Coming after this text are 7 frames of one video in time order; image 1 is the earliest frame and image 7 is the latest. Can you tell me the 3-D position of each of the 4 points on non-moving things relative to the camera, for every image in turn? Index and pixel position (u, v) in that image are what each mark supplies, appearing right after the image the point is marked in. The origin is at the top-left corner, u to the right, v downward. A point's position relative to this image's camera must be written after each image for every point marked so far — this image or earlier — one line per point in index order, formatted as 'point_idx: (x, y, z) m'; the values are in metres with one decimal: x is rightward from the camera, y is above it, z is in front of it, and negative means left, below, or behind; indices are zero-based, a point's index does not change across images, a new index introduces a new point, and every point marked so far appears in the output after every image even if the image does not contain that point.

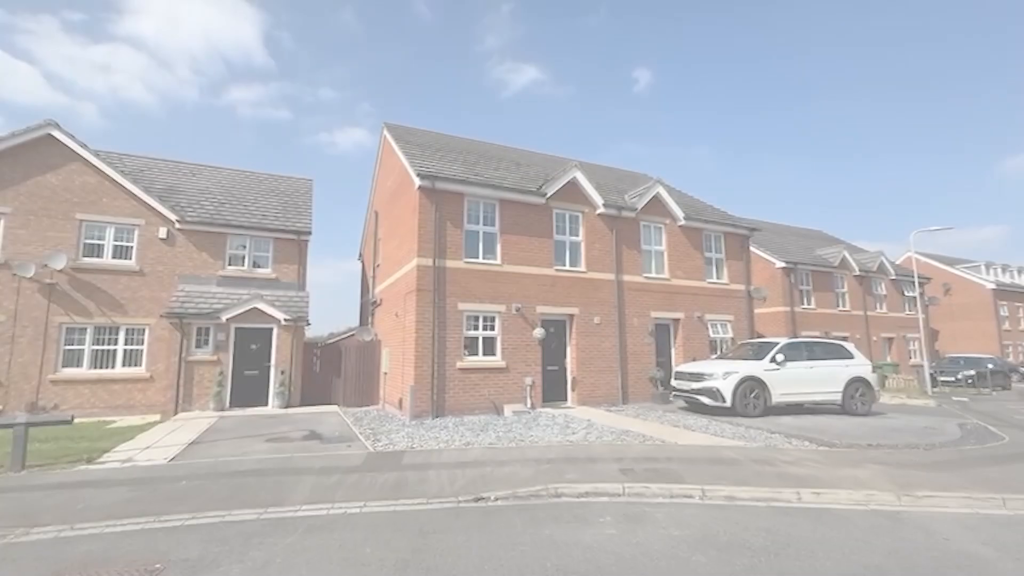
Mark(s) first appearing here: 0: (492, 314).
0: (-0.6, -0.8, +14.4) m
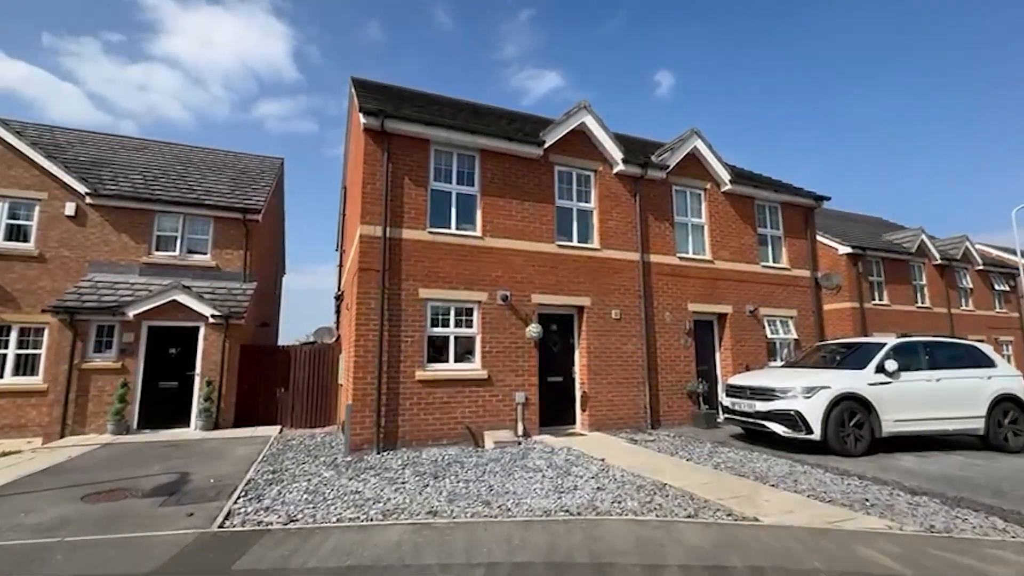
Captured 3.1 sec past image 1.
0: (-1.0, -0.4, +10.5) m
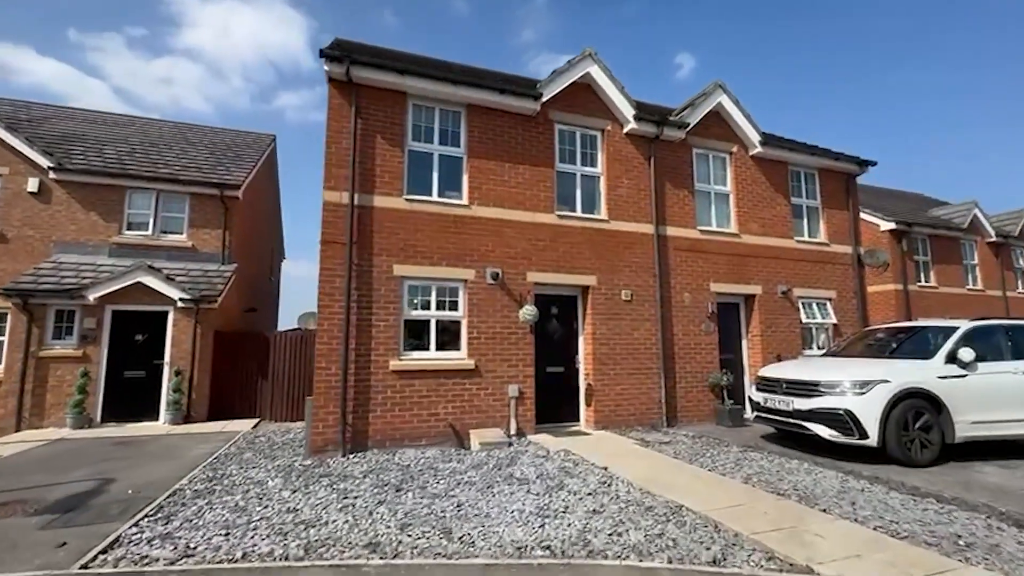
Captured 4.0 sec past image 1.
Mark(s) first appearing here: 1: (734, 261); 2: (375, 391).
0: (-1.1, +0.1, +9.0) m
1: (+5.4, +0.7, +11.4) m
2: (-2.4, -1.8, +8.2) m
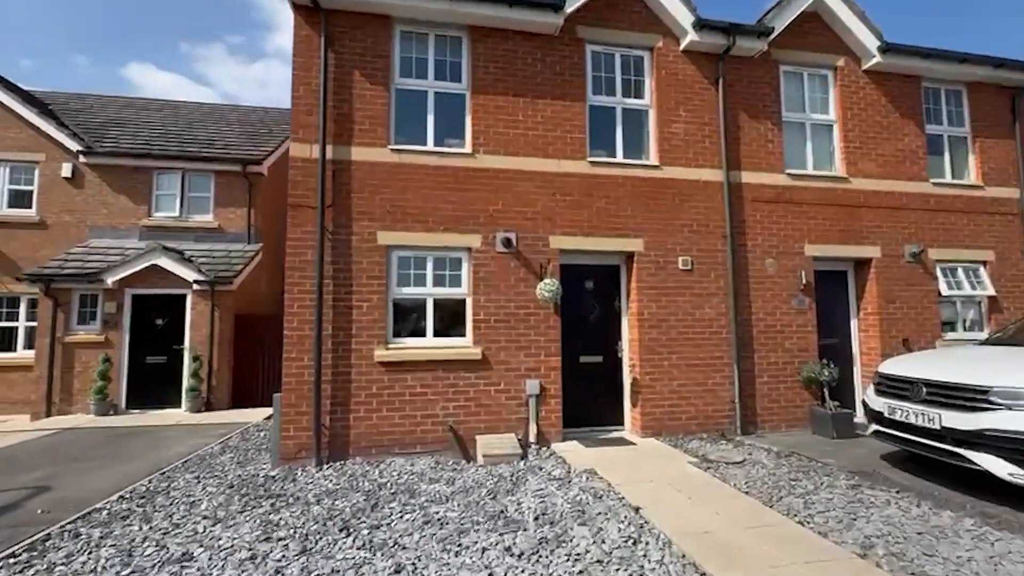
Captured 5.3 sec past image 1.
0: (-0.9, +0.5, +7.2) m
1: (+5.9, +1.3, +8.5) m
2: (-2.2, -1.4, +6.7) m
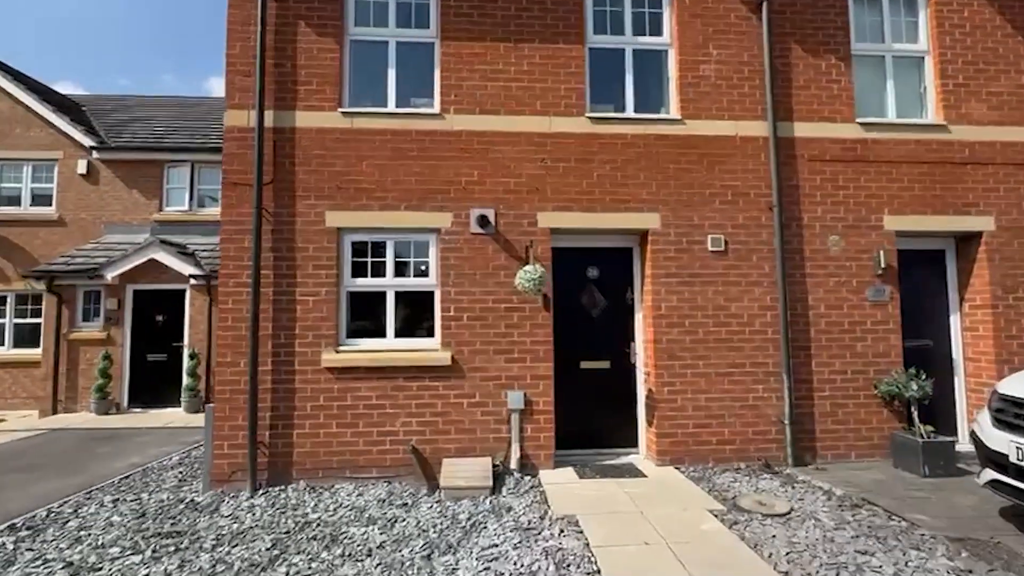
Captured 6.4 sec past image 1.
0: (-1.2, +0.6, +6.0) m
1: (+5.8, +1.5, +6.4) m
2: (-2.5, -1.3, +5.7) m
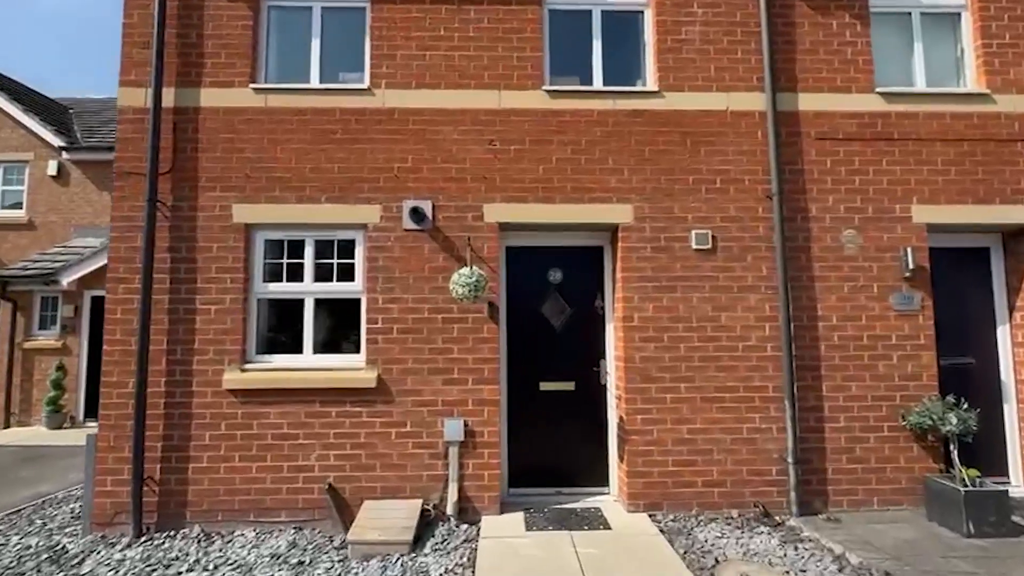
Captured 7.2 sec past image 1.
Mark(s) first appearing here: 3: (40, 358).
0: (-1.8, +0.6, +5.0) m
1: (+5.1, +1.5, +5.2) m
2: (-3.2, -1.4, +4.8) m
3: (-10.2, -1.5, +10.2) m
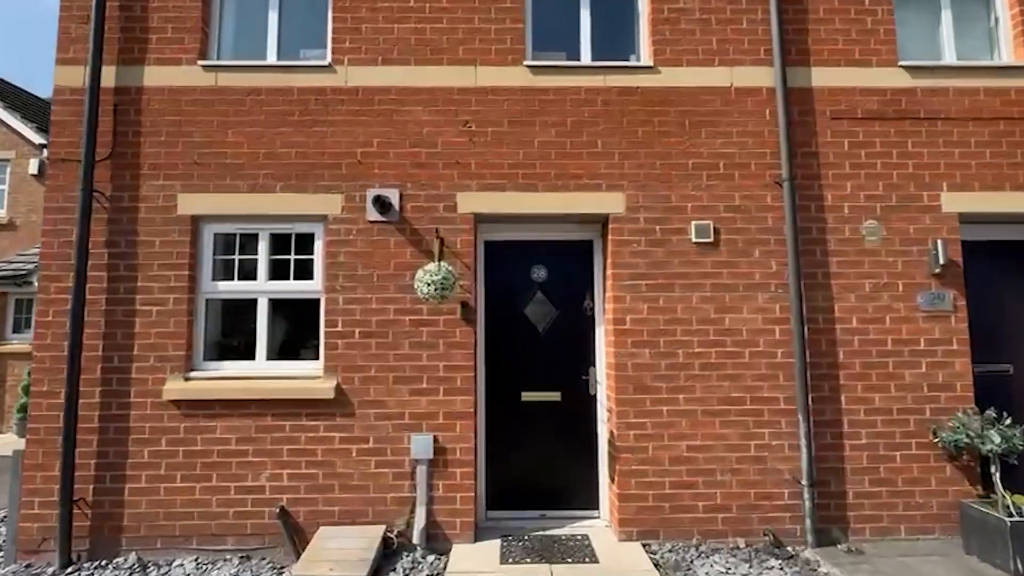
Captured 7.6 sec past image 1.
0: (-2.0, +0.6, +4.5) m
1: (+4.9, +1.5, +4.6) m
2: (-3.4, -1.4, +4.3) m
3: (-10.3, -1.6, +9.8) m
